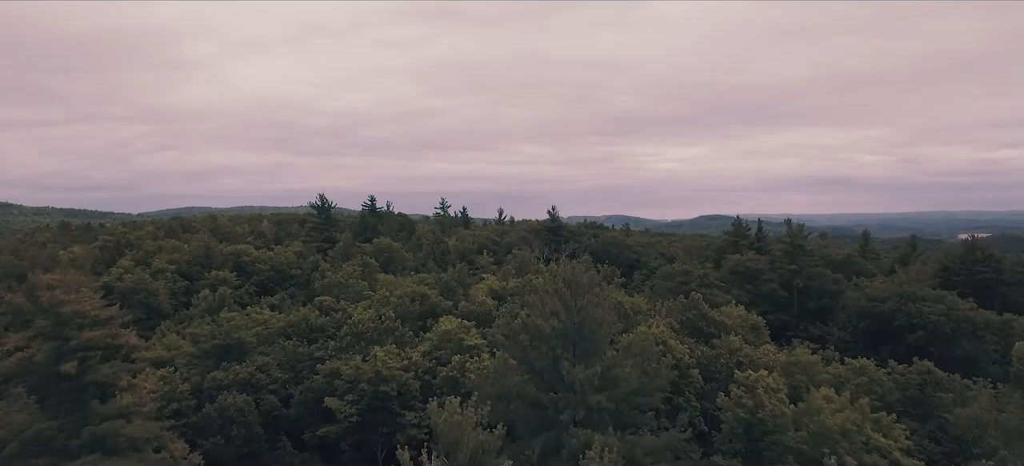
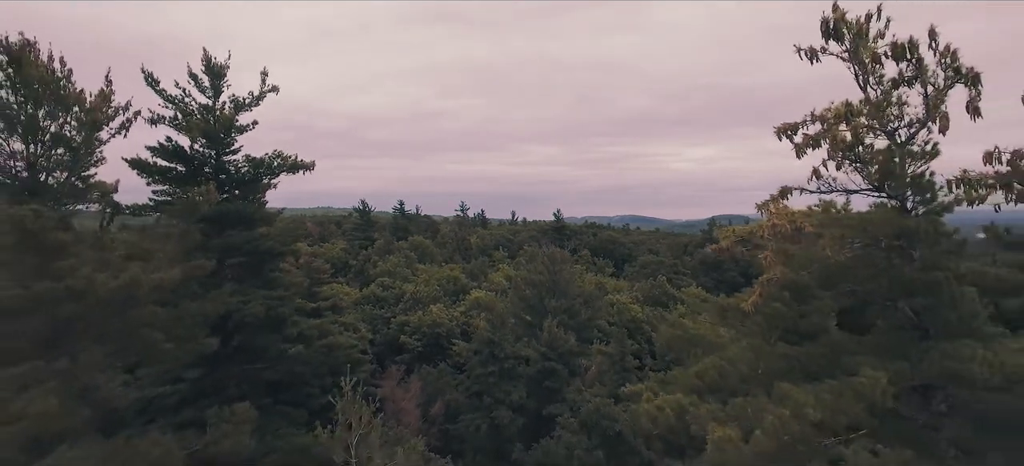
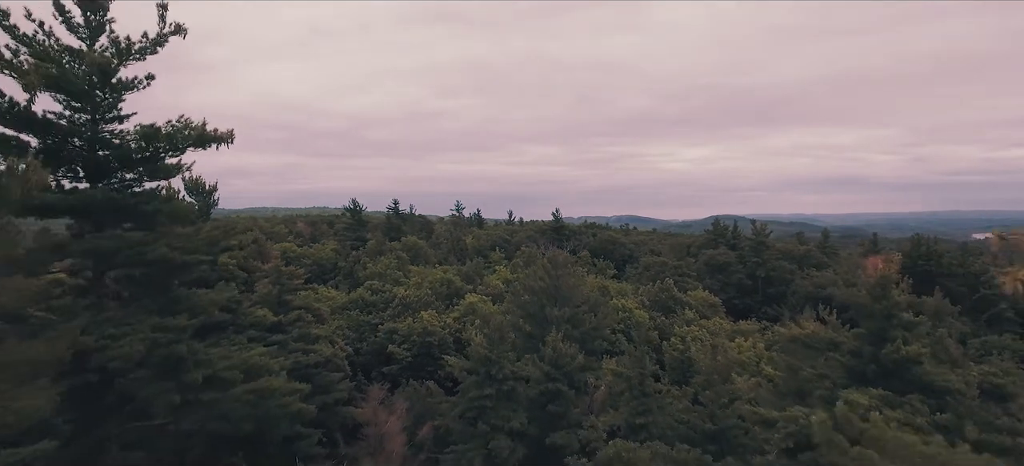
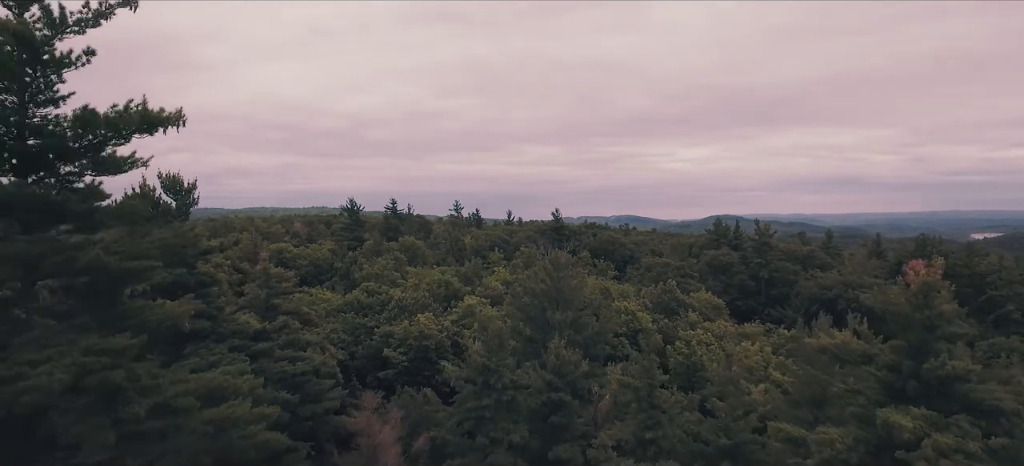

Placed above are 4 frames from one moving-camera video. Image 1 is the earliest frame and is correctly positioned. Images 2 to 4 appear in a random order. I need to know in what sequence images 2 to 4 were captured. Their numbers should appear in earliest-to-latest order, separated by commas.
4, 3, 2
